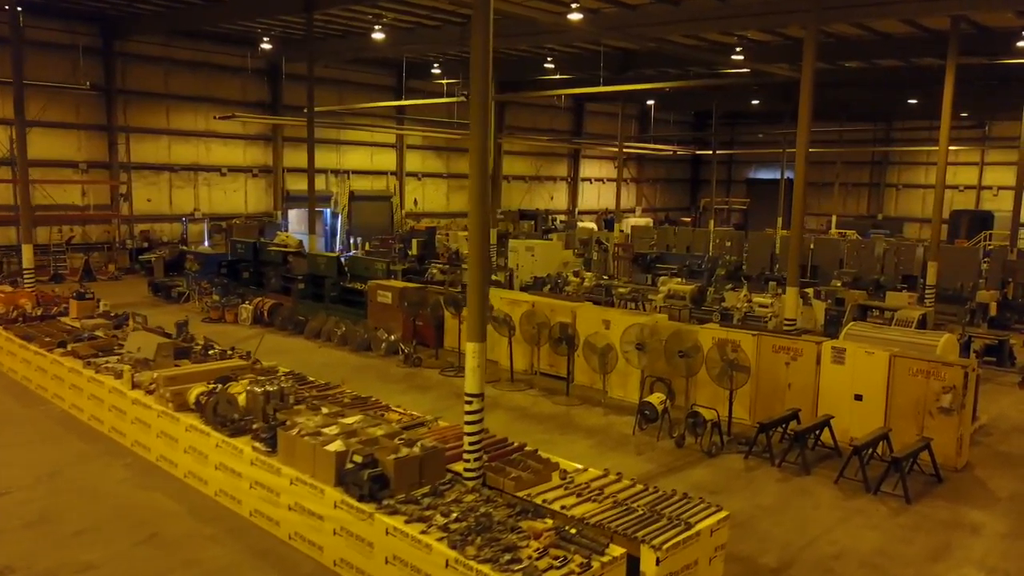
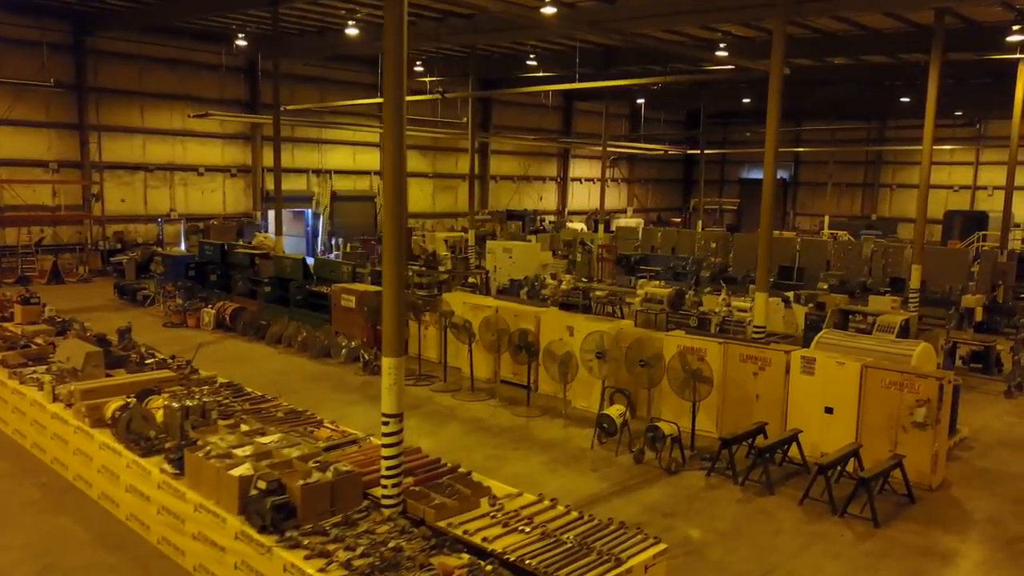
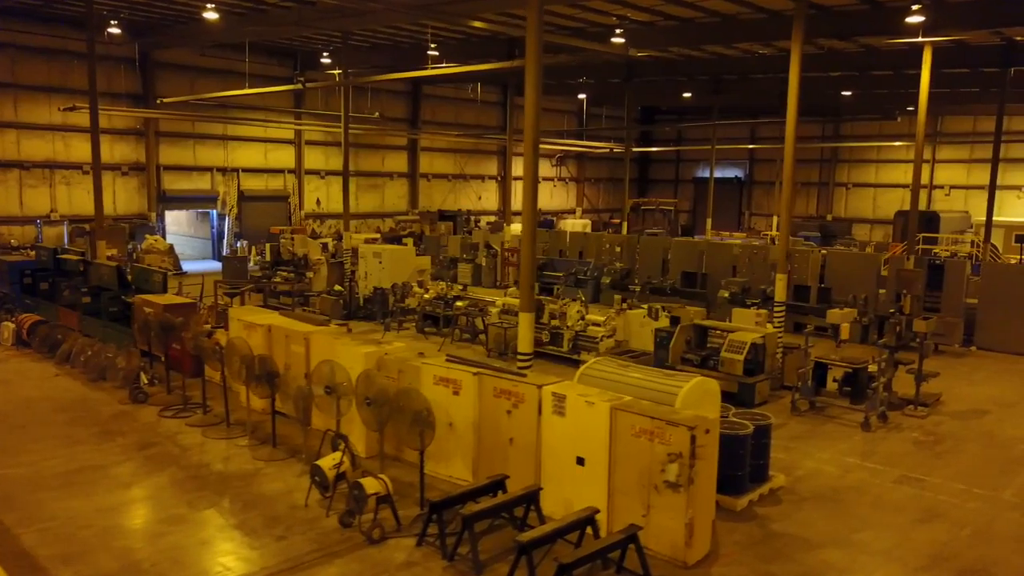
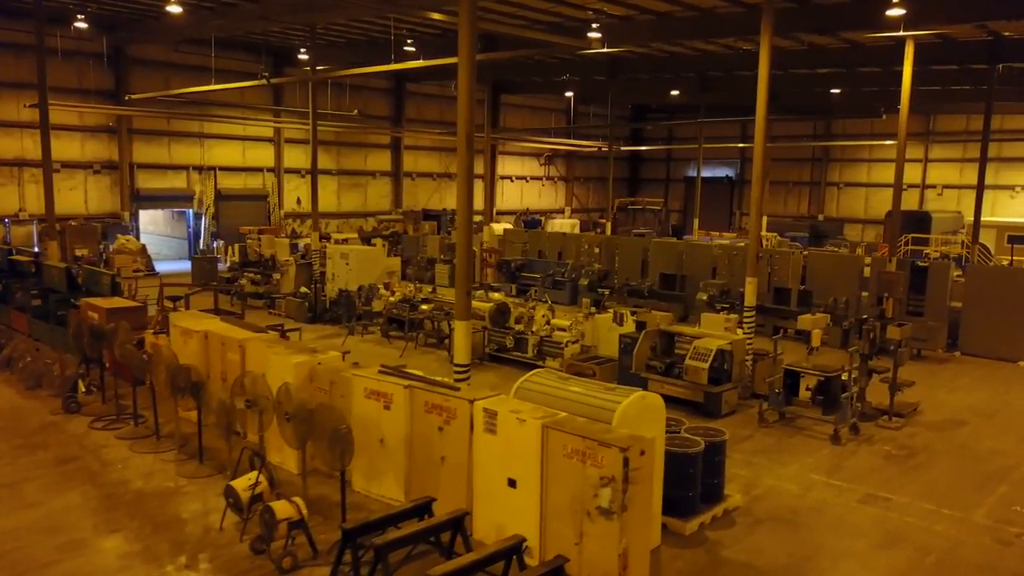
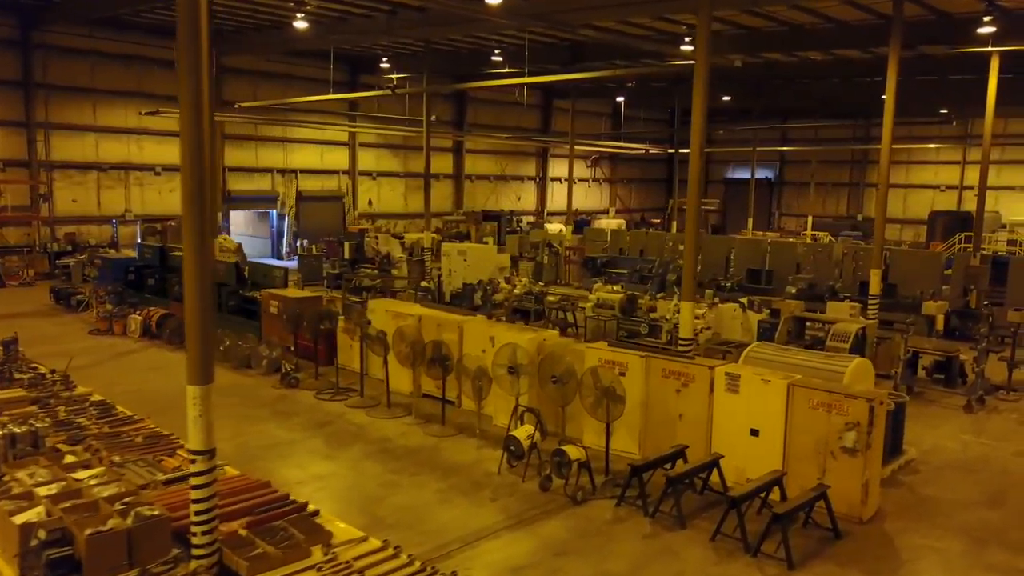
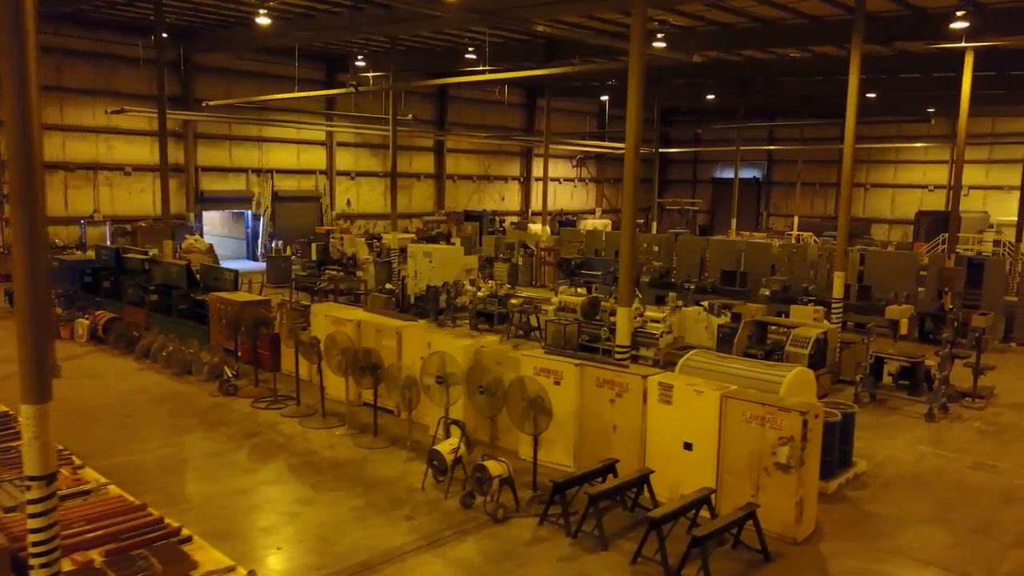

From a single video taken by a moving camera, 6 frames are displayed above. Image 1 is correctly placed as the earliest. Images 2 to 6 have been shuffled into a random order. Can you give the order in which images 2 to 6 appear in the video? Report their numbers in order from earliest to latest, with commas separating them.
2, 5, 6, 3, 4
